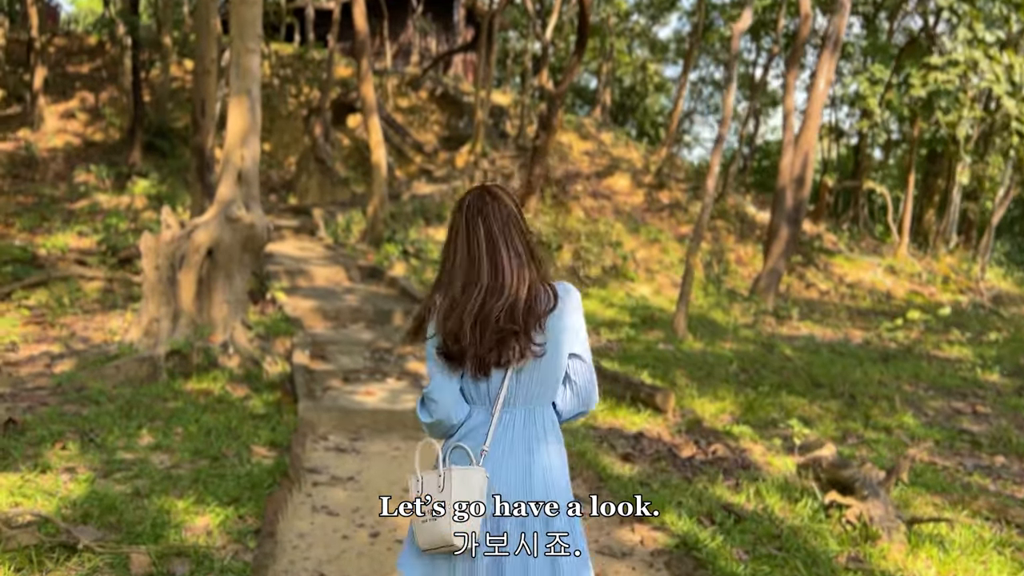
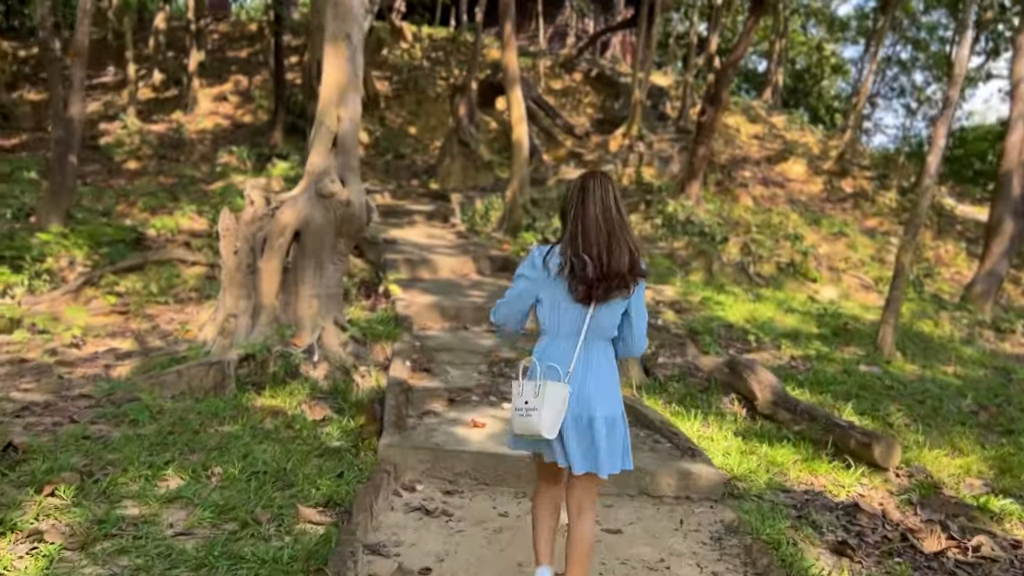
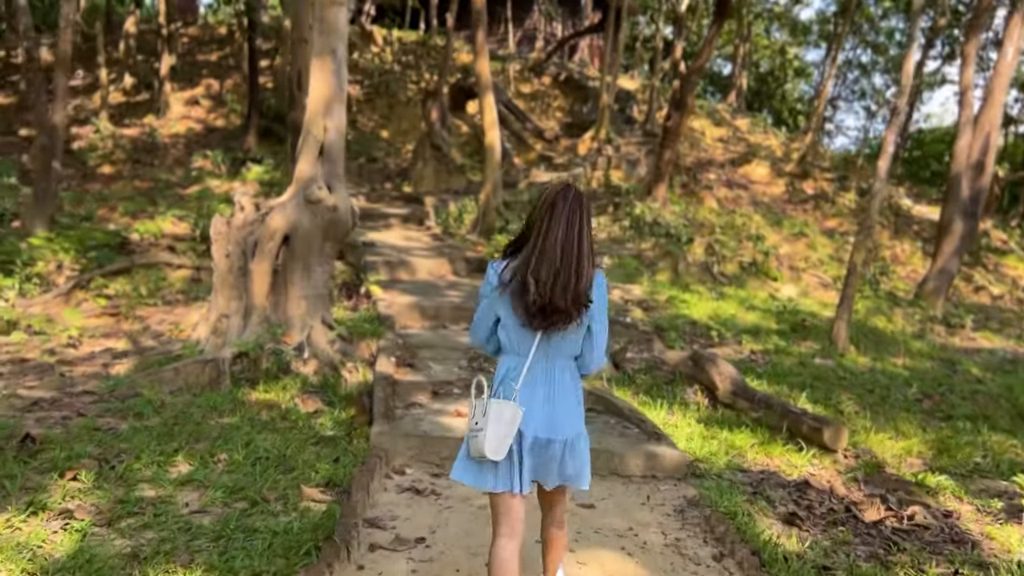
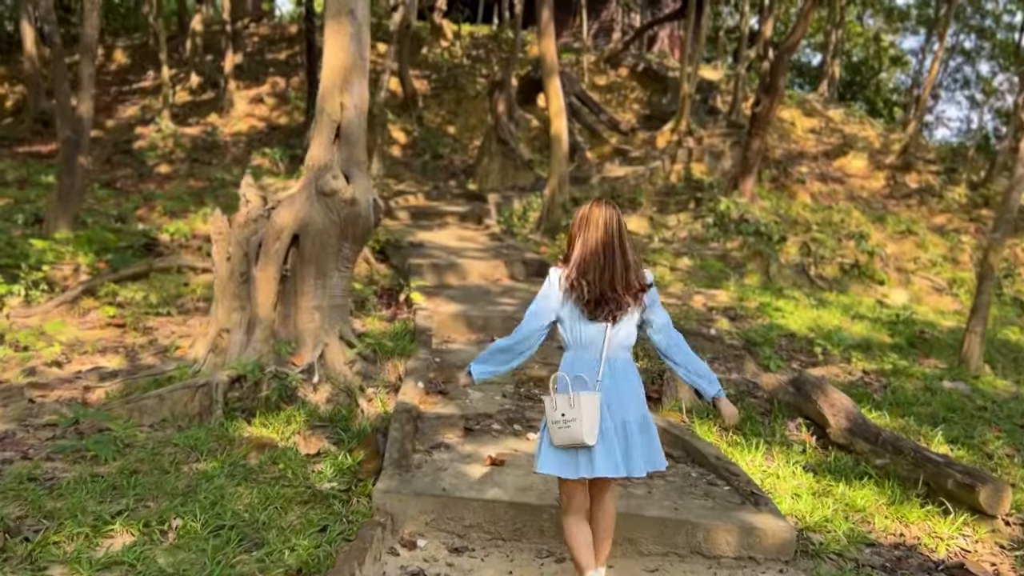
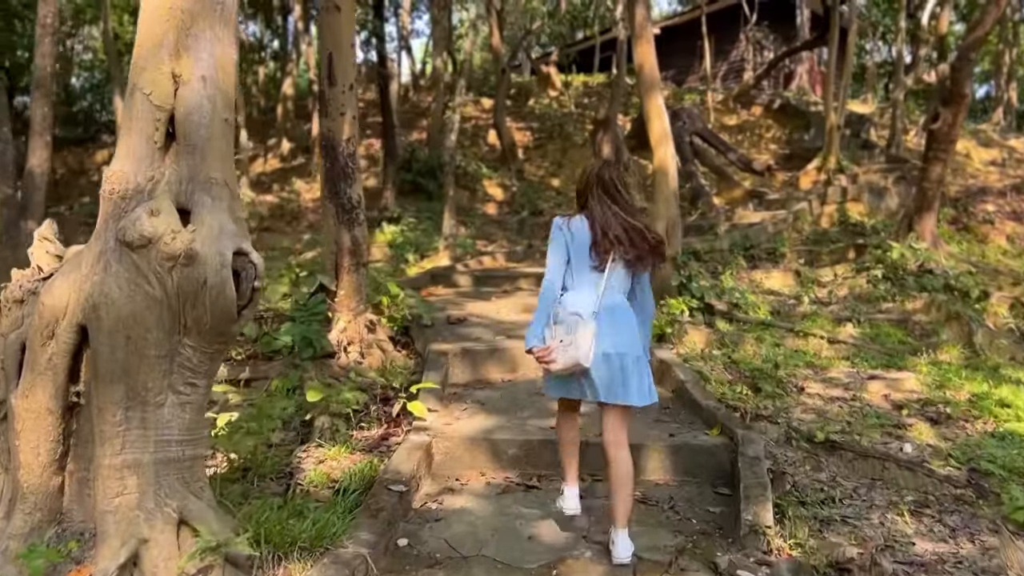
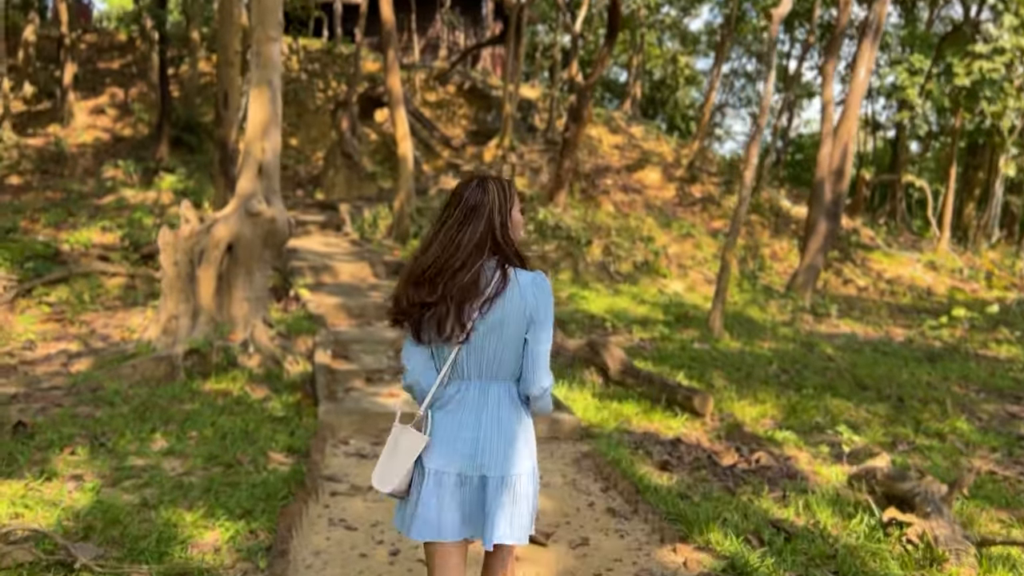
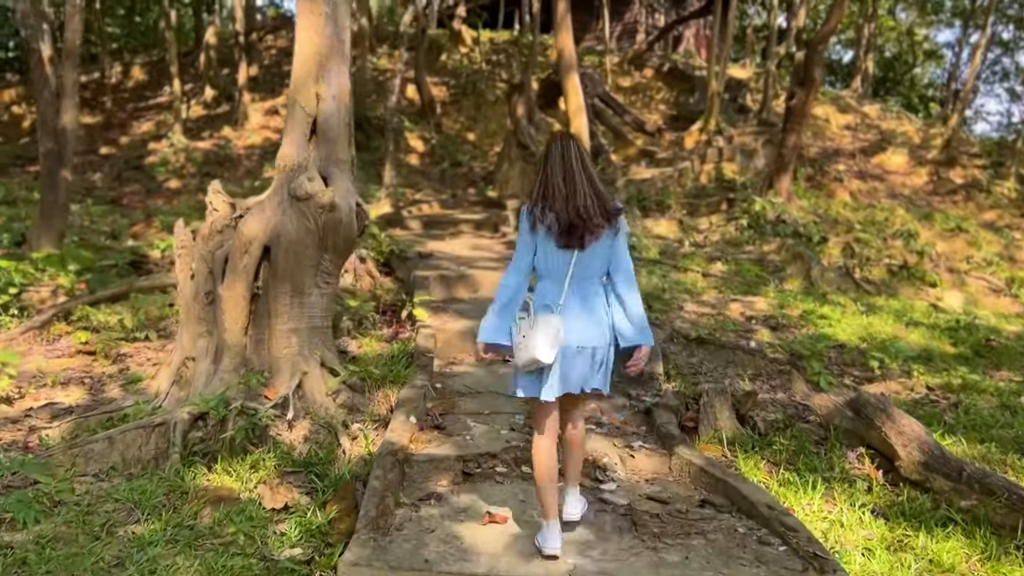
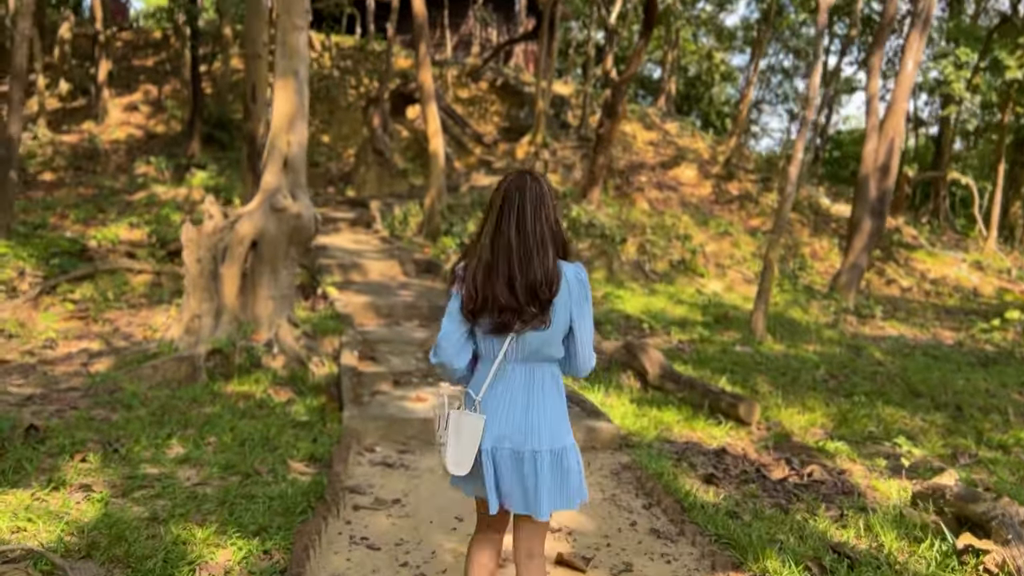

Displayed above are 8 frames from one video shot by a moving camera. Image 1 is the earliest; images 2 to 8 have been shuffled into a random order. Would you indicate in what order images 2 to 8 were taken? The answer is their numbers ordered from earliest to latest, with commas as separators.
6, 8, 3, 2, 4, 7, 5
